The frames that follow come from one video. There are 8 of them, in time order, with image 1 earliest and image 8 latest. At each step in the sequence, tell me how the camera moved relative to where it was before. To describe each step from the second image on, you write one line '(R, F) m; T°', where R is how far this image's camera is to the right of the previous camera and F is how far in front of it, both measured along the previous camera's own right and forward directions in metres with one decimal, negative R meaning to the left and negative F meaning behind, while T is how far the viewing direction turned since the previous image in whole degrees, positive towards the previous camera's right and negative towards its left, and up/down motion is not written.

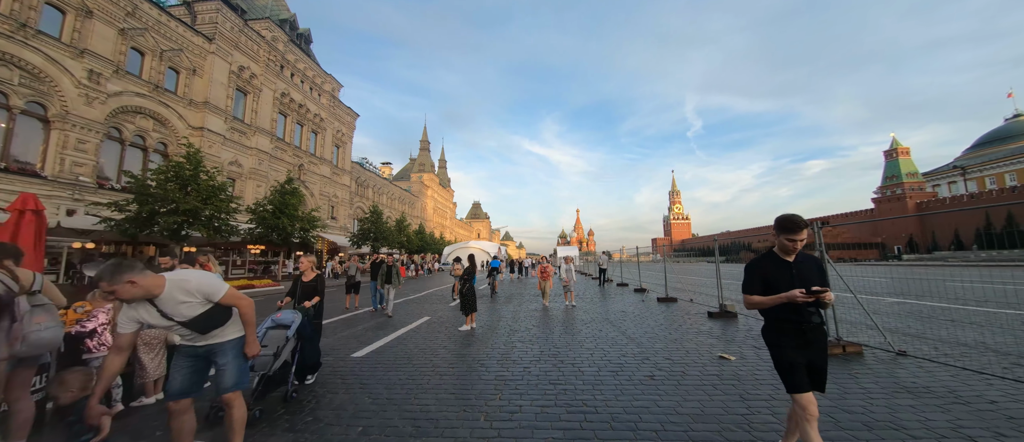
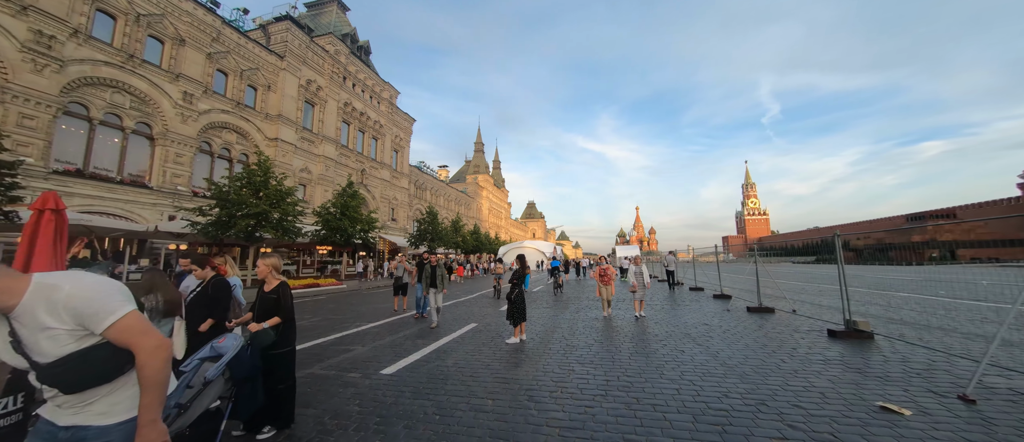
(0.0, +1.1) m; -9°
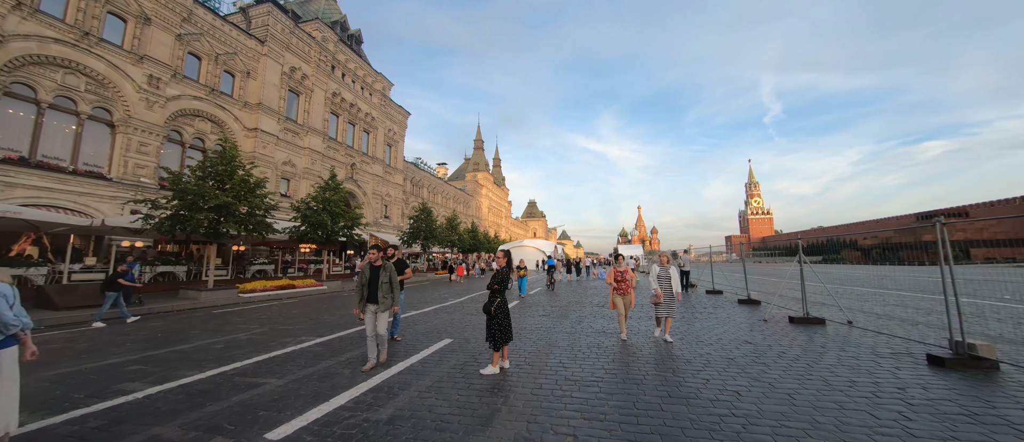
(+0.3, +1.7) m; 0°
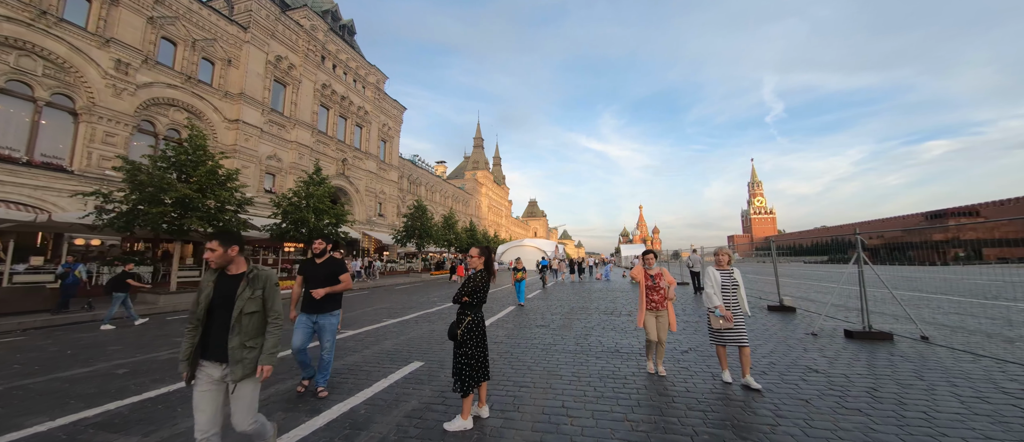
(+0.2, +1.4) m; 0°
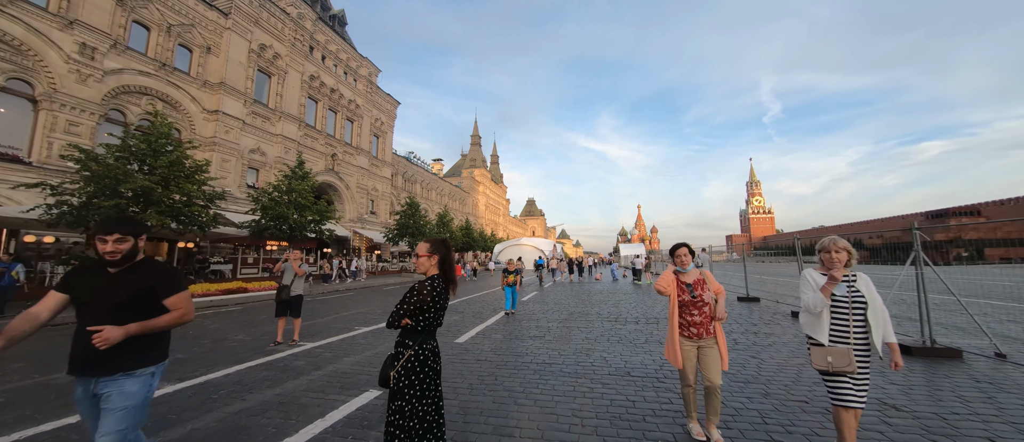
(+0.2, +1.1) m; 0°
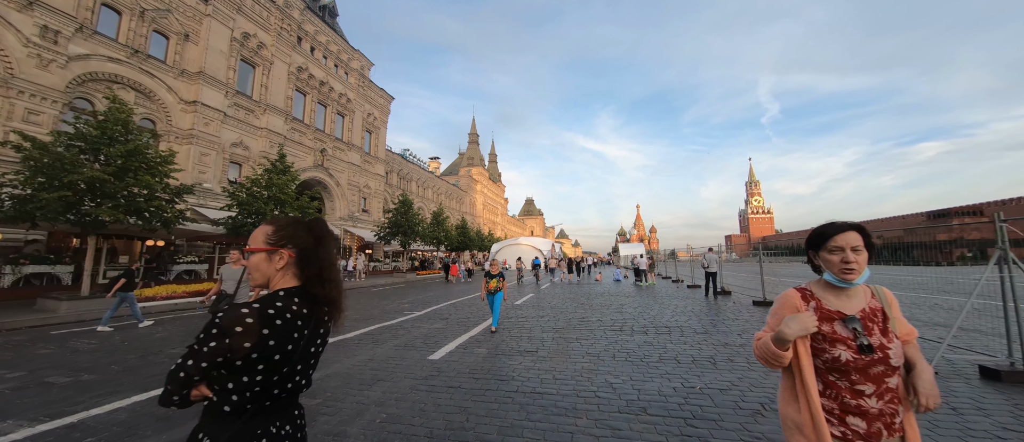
(+0.2, +1.0) m; 0°
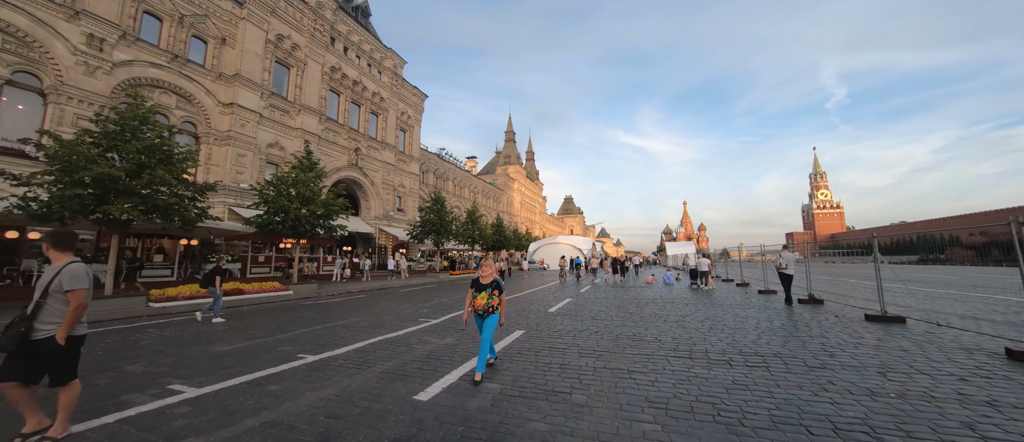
(+0.2, +1.7) m; -7°
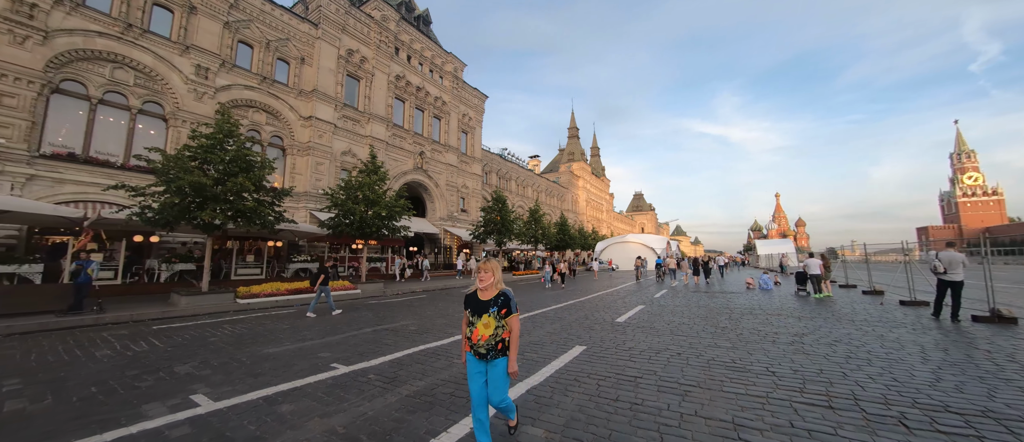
(+0.2, +1.1) m; -11°
